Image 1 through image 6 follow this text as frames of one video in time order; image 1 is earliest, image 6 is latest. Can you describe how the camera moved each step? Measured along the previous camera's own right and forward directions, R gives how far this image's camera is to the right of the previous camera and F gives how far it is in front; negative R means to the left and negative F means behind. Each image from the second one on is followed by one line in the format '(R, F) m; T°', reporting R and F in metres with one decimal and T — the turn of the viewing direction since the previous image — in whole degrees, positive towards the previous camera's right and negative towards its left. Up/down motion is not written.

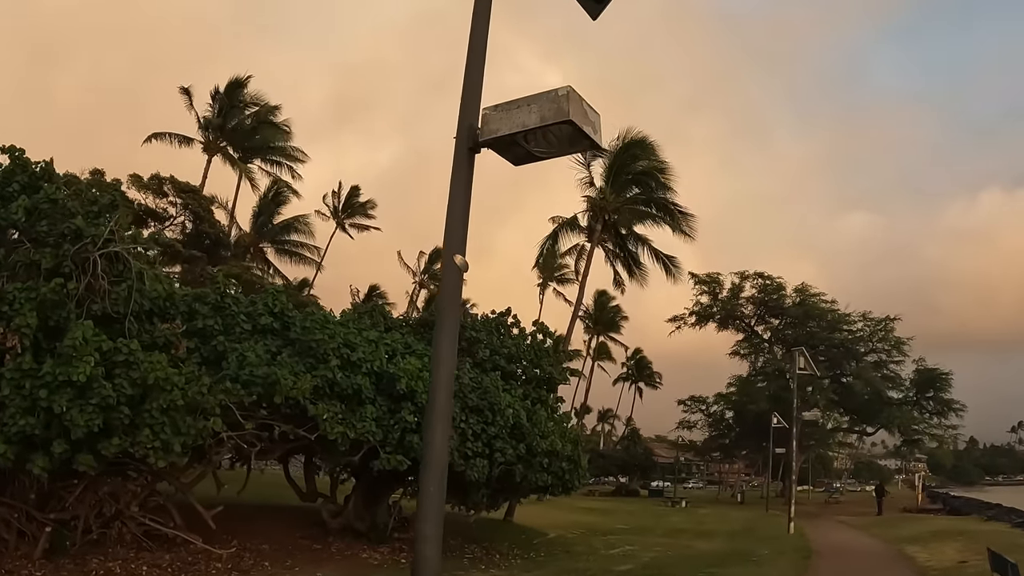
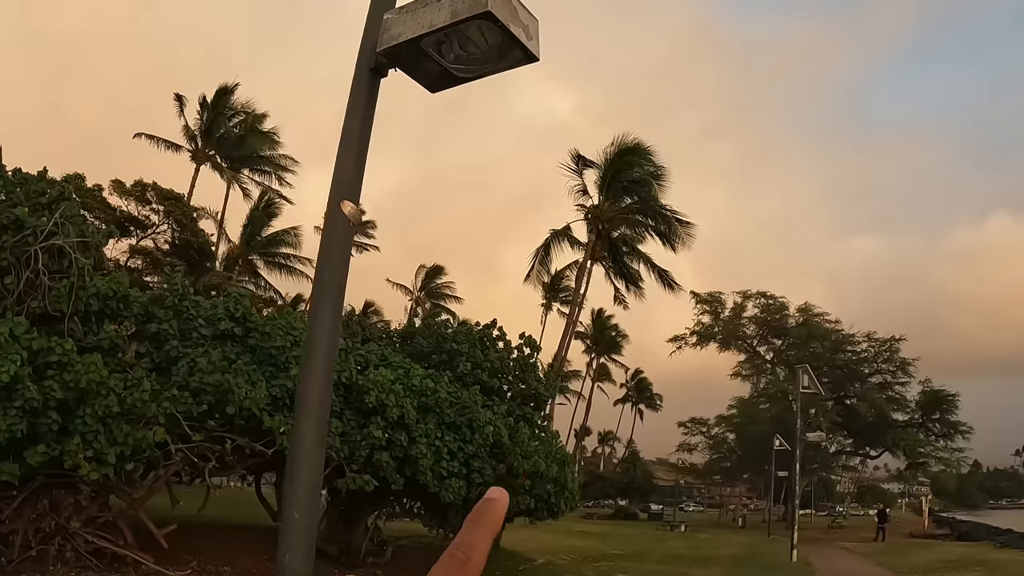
(+0.4, +0.9) m; 0°
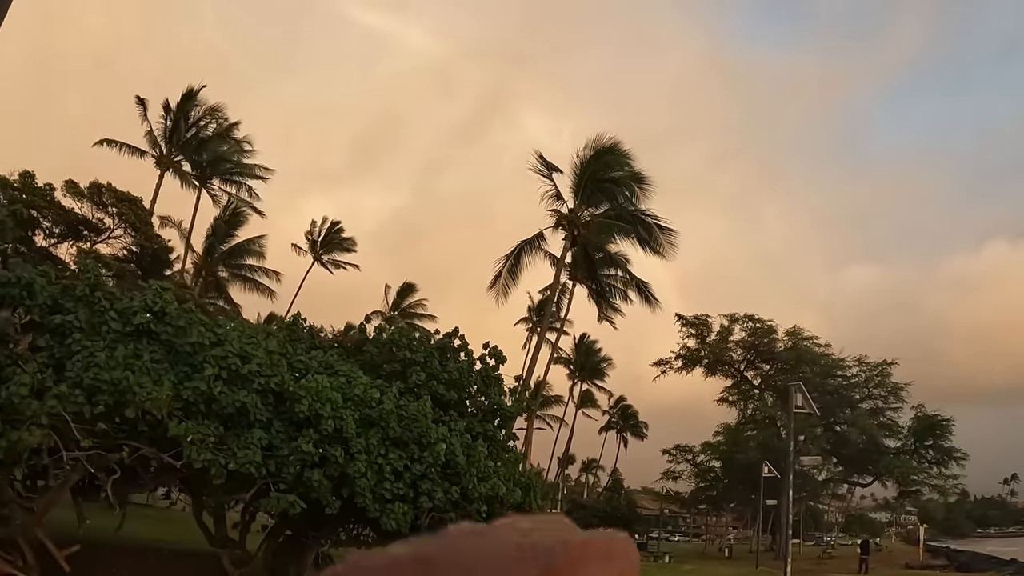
(+0.4, +1.5) m; +1°
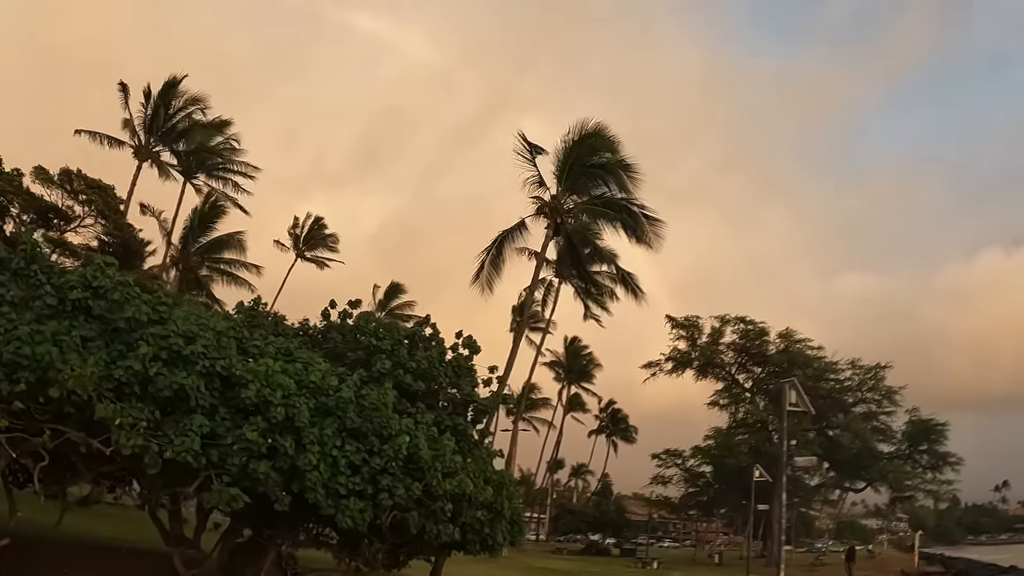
(+0.3, +1.0) m; +1°
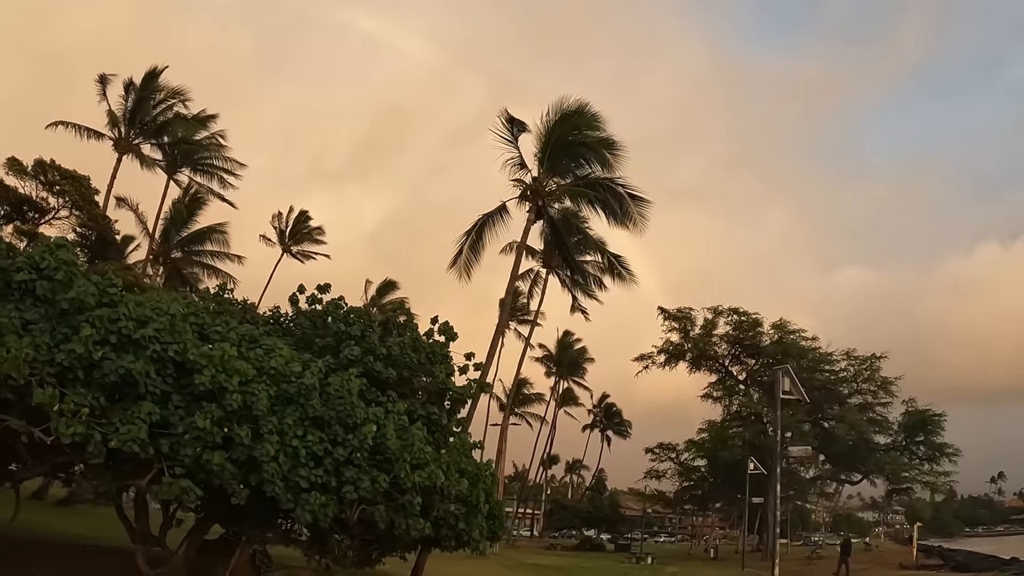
(+0.2, +0.7) m; 0°
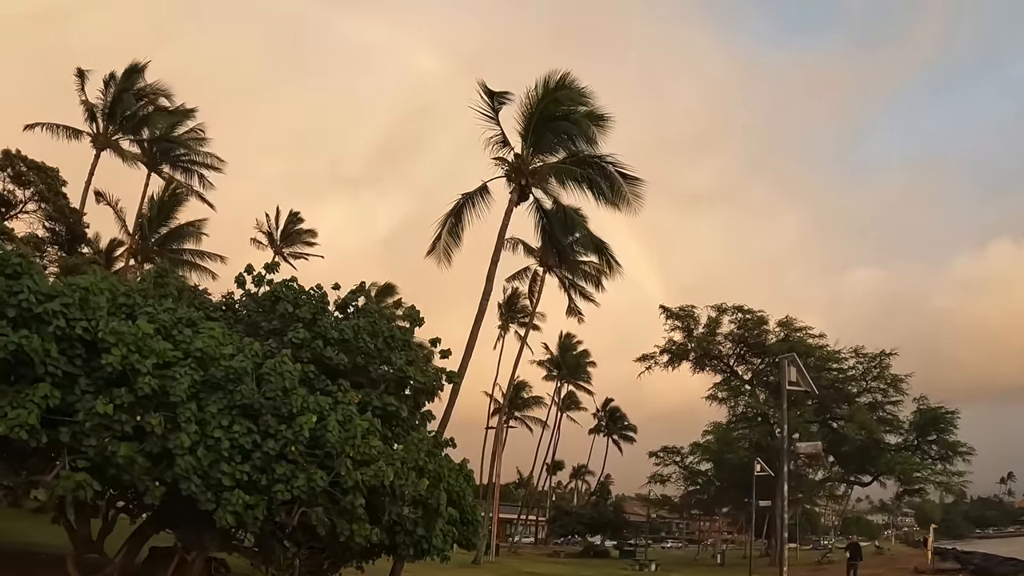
(+0.5, +1.2) m; 0°
